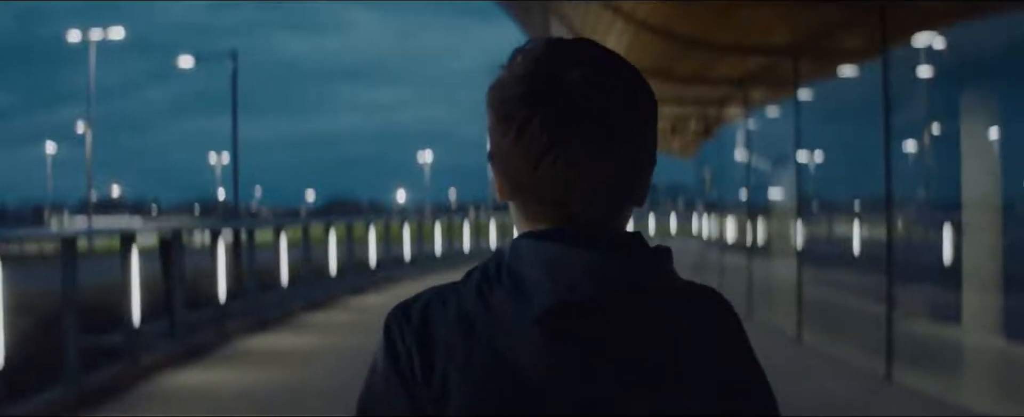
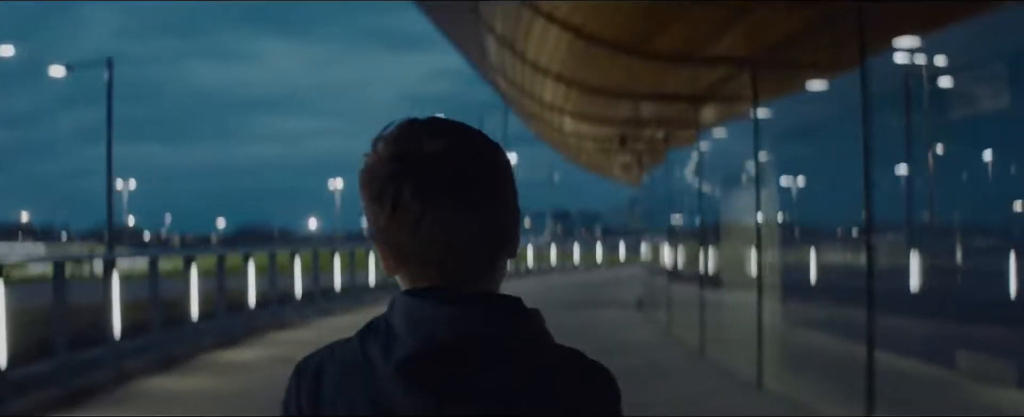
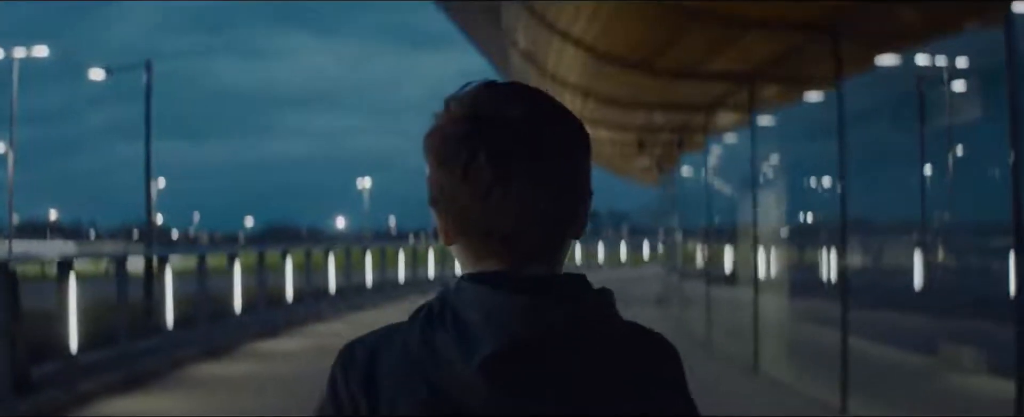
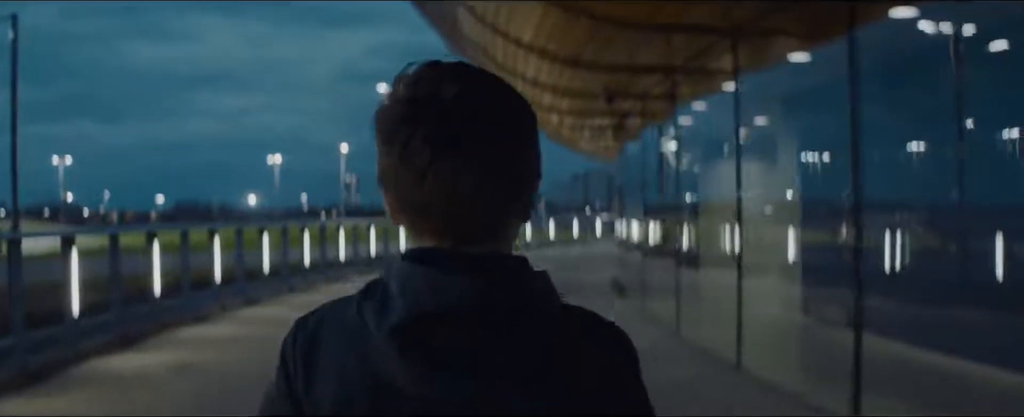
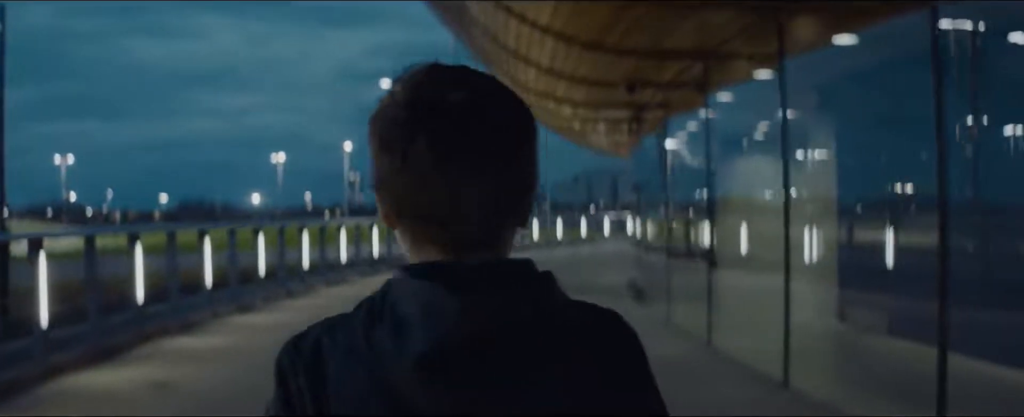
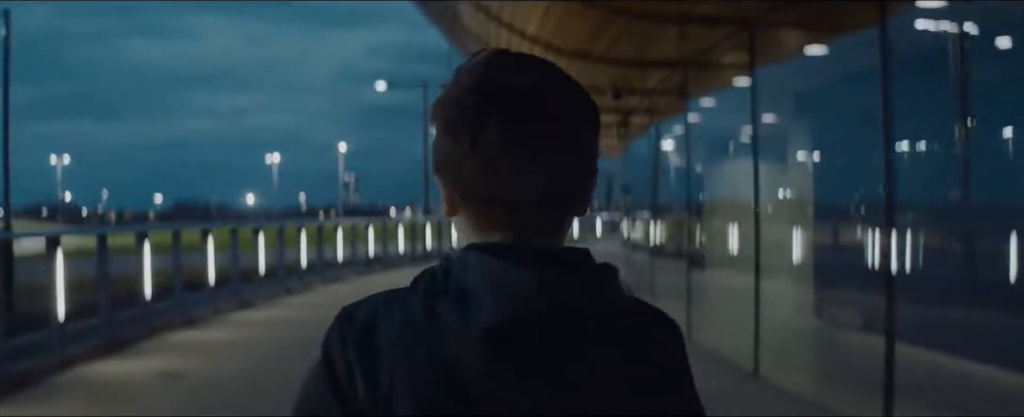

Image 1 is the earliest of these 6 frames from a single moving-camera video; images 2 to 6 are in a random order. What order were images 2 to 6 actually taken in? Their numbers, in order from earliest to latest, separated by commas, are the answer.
3, 2, 4, 6, 5
